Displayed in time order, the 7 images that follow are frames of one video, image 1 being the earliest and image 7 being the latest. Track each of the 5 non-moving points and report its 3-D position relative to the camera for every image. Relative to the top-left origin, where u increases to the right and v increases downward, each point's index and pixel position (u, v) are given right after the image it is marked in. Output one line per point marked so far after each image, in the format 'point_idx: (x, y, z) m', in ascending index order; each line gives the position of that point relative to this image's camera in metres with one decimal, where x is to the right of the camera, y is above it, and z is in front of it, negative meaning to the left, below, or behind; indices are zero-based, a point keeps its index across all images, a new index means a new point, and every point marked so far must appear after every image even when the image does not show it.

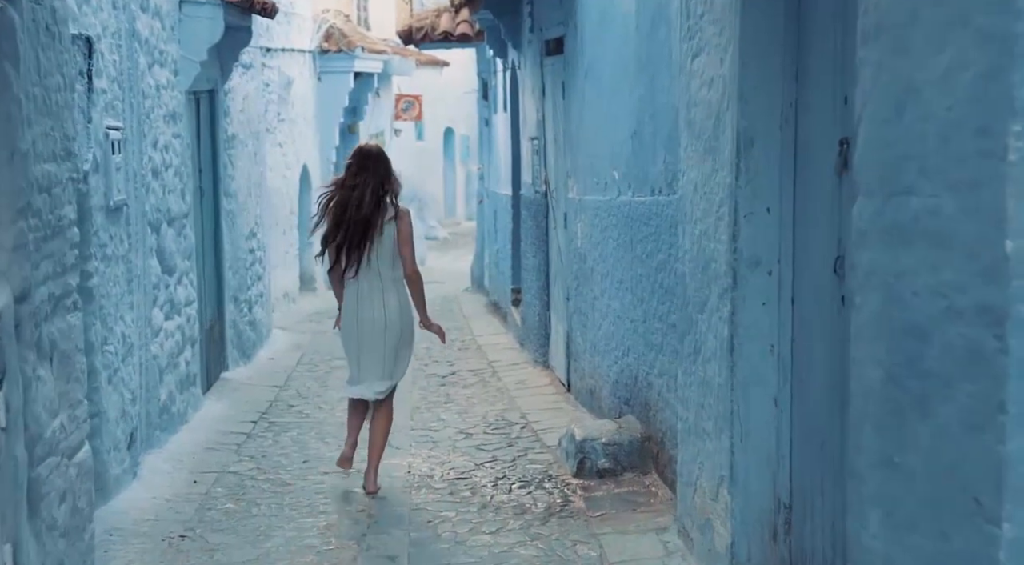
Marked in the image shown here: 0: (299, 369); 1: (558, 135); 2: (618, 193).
0: (-1.8, -0.7, +11.6) m
1: (+0.3, +1.0, +9.7) m
2: (+0.5, +0.5, +7.3) m
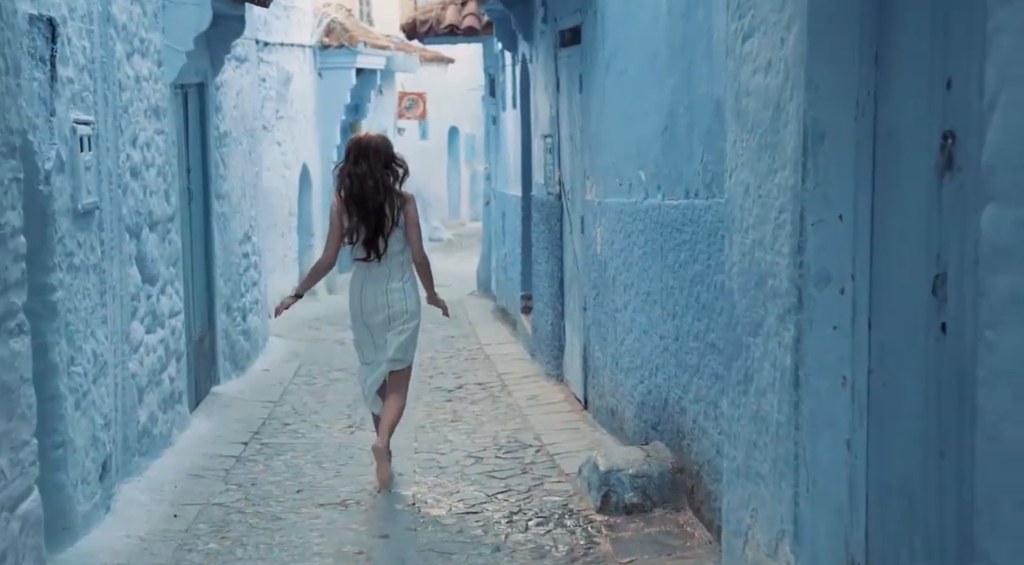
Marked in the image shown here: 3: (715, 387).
0: (-1.7, -0.8, +10.9) m
1: (+0.4, +1.0, +8.9) m
2: (+0.6, +0.4, +6.6) m
3: (+0.8, -0.4, +5.3) m
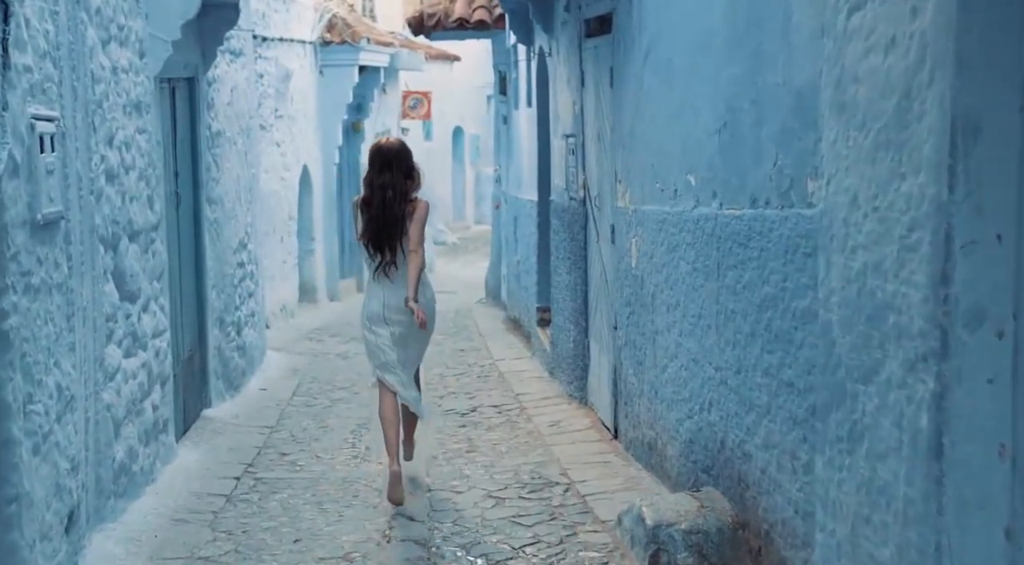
0: (-1.5, -0.9, +10.1) m
1: (+0.5, +0.9, +8.1) m
2: (+0.7, +0.3, +5.7) m
3: (+0.9, -0.5, +4.4) m
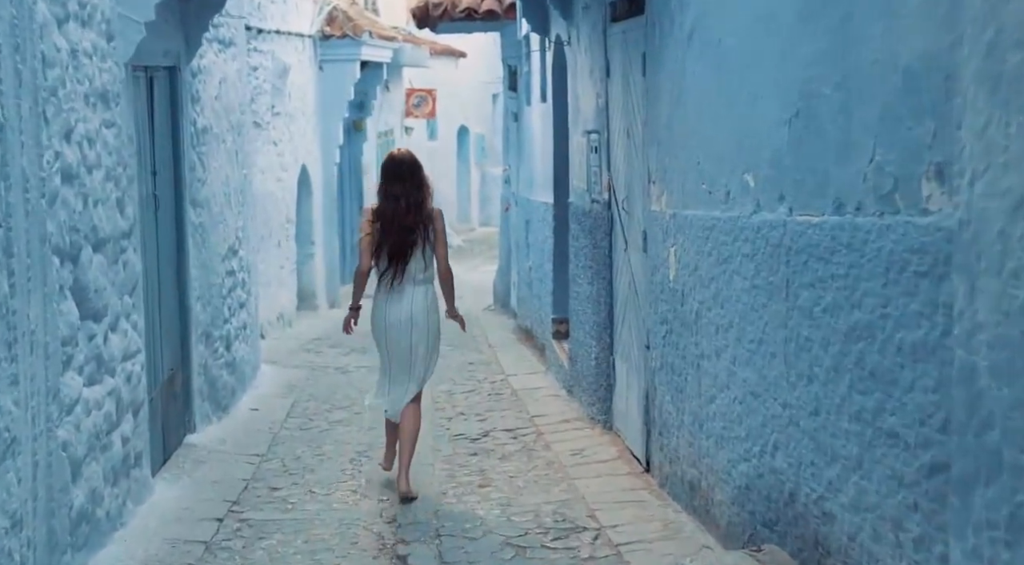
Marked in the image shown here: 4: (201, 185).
0: (-1.4, -0.9, +9.2) m
1: (+0.6, +0.8, +7.2) m
2: (+0.8, +0.3, +4.8) m
3: (+1.0, -0.5, +3.5) m
4: (-2.0, +0.6, +8.9) m
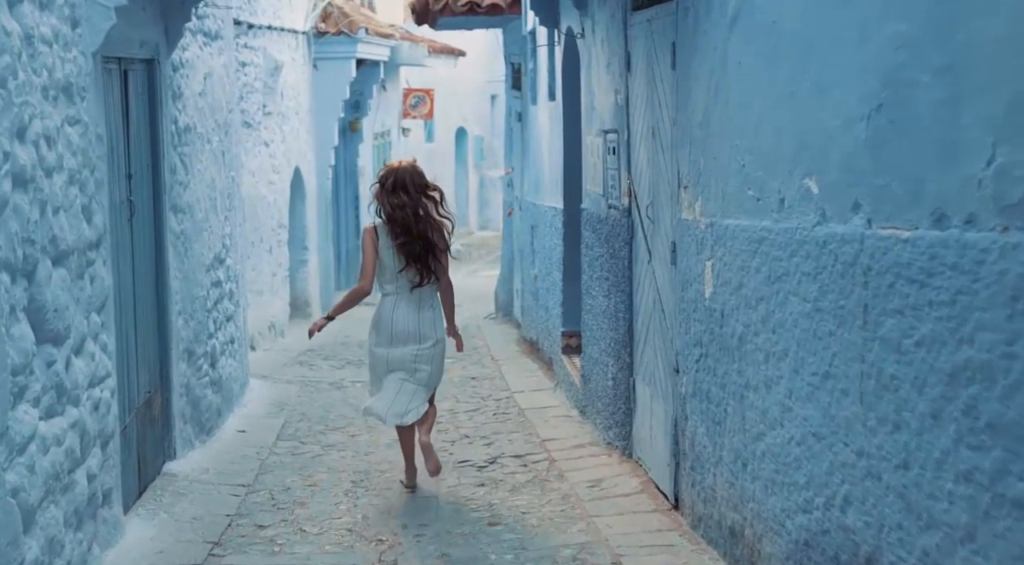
0: (-1.4, -1.0, +8.5) m
1: (+0.7, +0.7, +6.5) m
2: (+0.9, +0.2, +4.1) m
3: (+1.0, -0.6, +2.8) m
4: (-1.9, +0.5, +8.1) m
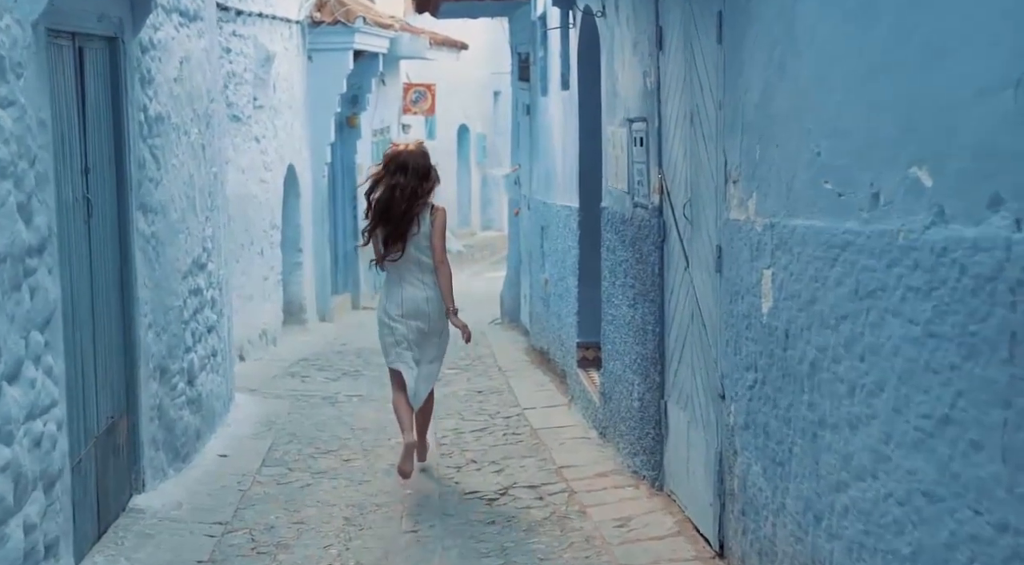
0: (-1.3, -1.0, +7.5) m
1: (+0.7, +0.7, +5.6) m
2: (+1.0, +0.2, +3.2) m
3: (+1.1, -0.6, +1.9) m
4: (-1.8, +0.5, +7.2) m
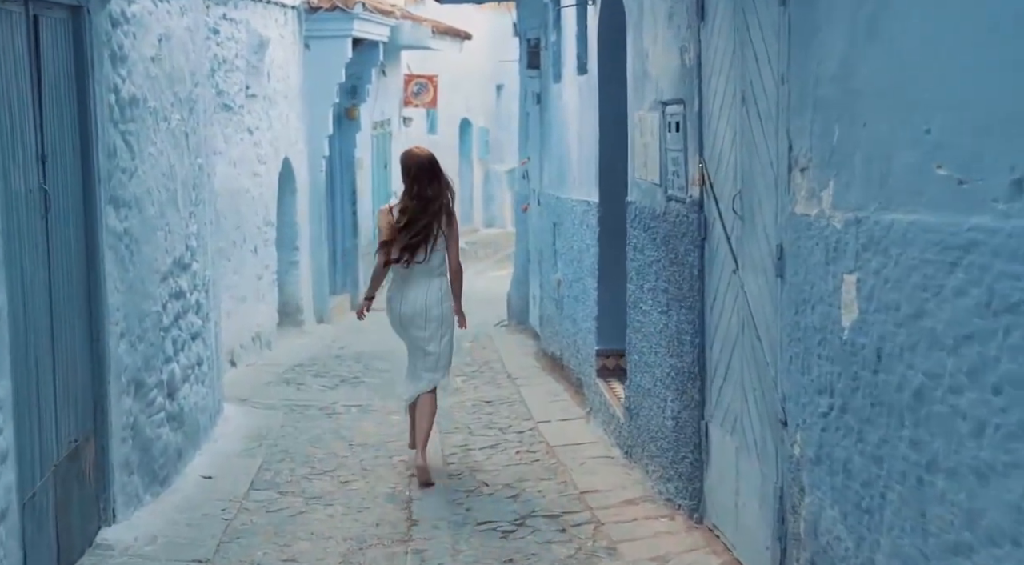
0: (-1.2, -1.1, +6.7) m
1: (+0.8, +0.7, +4.8) m
2: (+1.0, +0.1, +2.4) m
3: (+1.2, -0.7, +1.1) m
4: (-1.8, +0.5, +6.4) m
